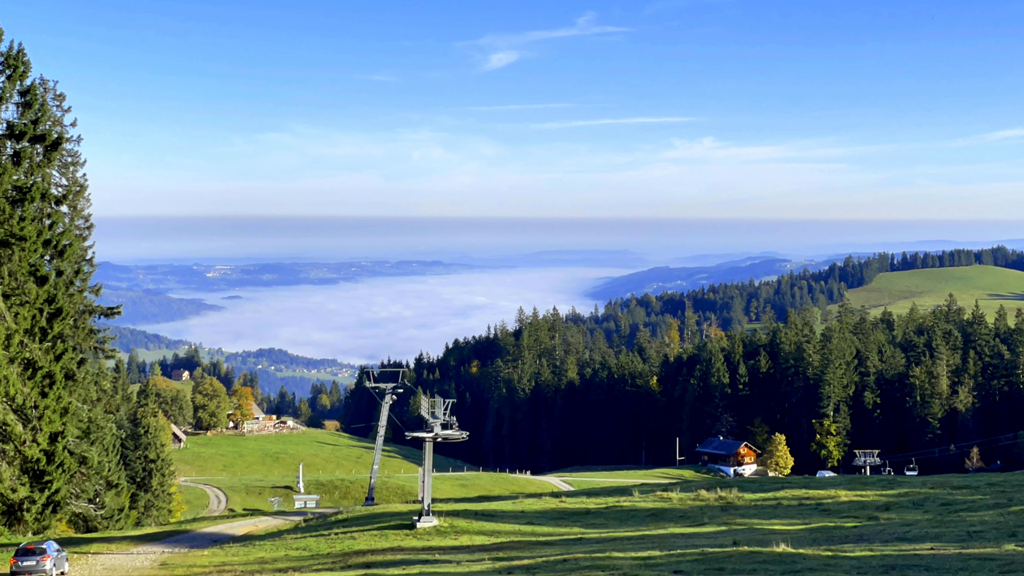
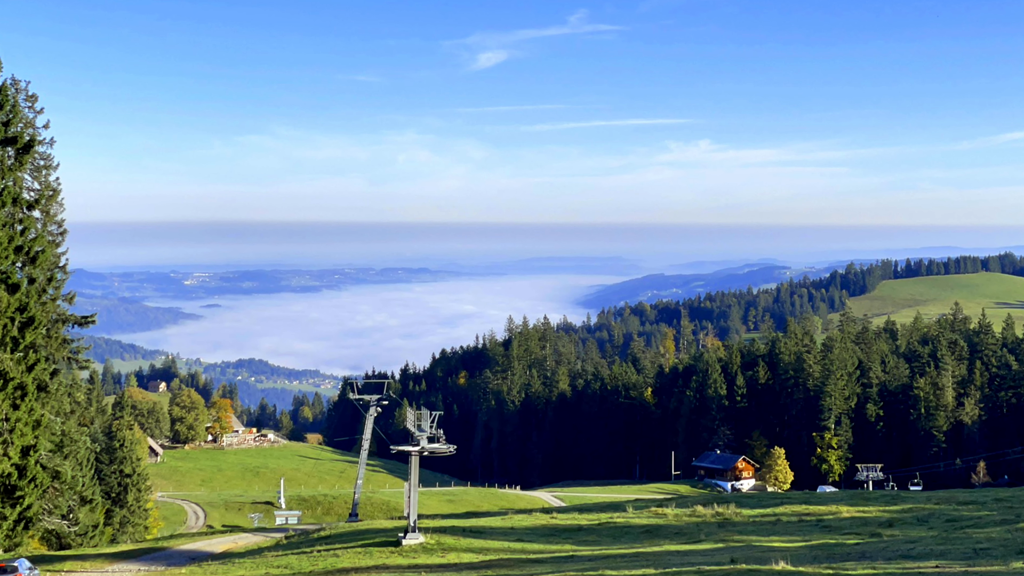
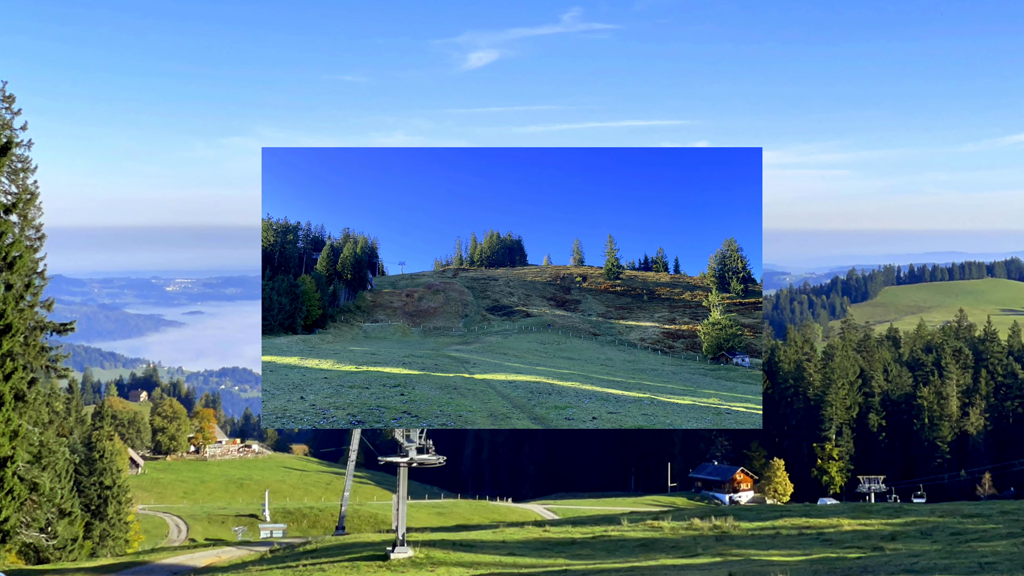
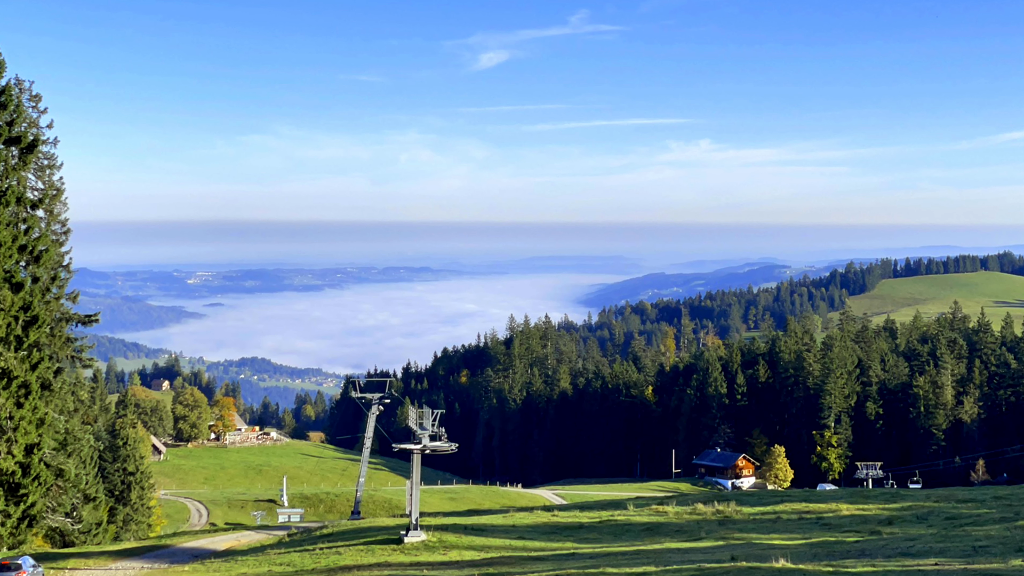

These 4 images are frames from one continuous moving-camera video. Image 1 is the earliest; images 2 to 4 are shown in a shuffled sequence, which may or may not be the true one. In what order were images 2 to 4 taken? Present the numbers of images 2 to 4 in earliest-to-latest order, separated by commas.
4, 2, 3
